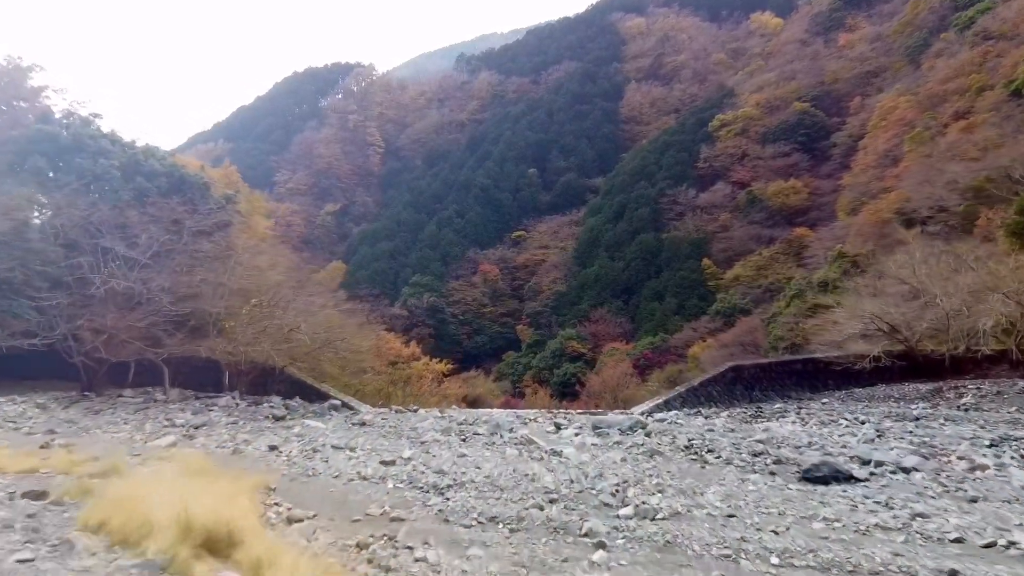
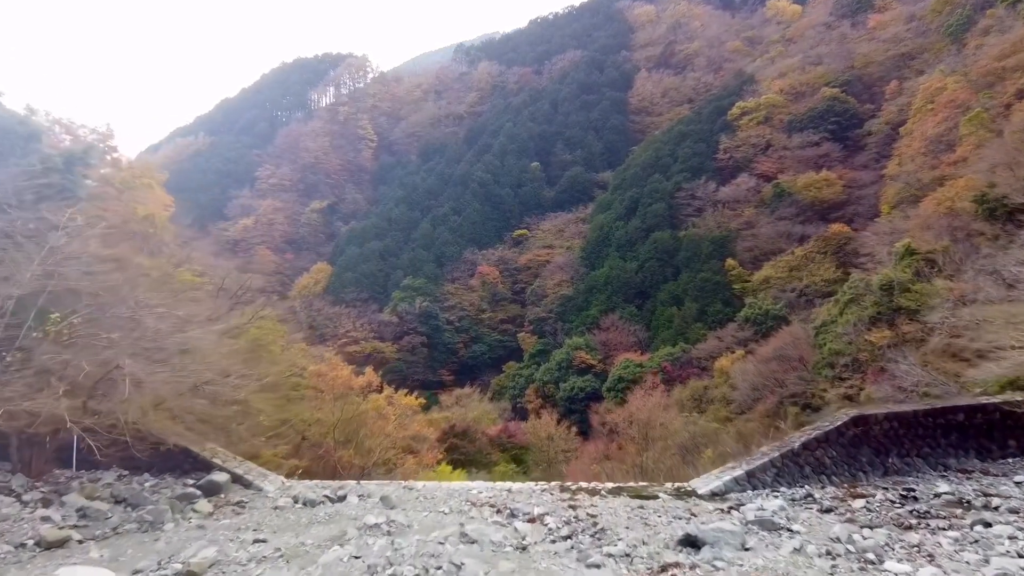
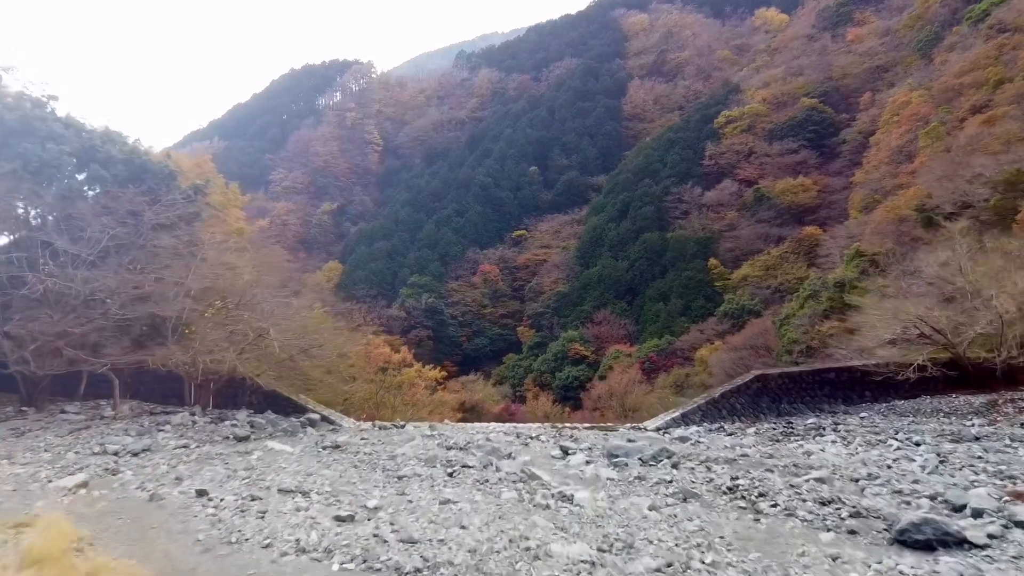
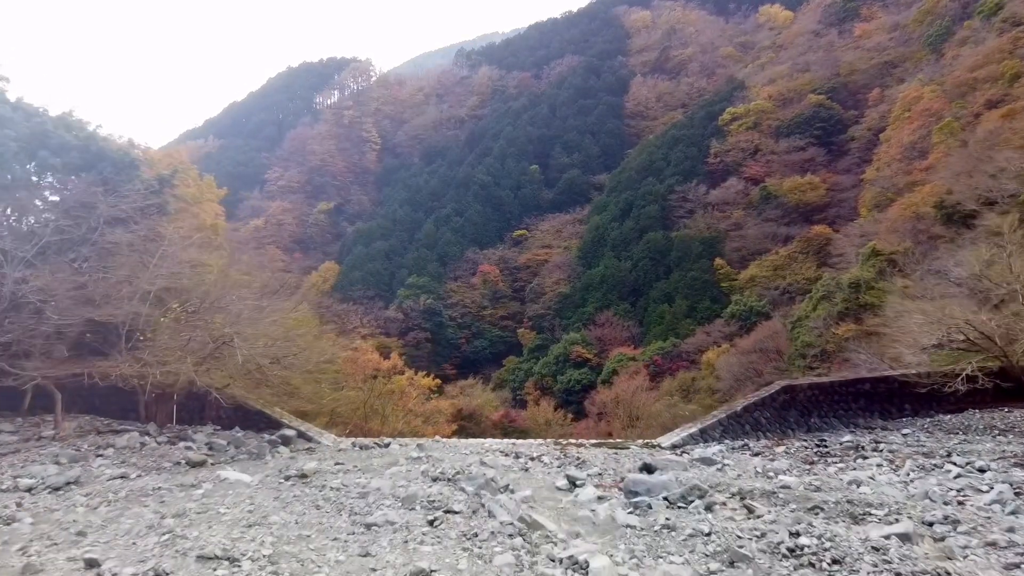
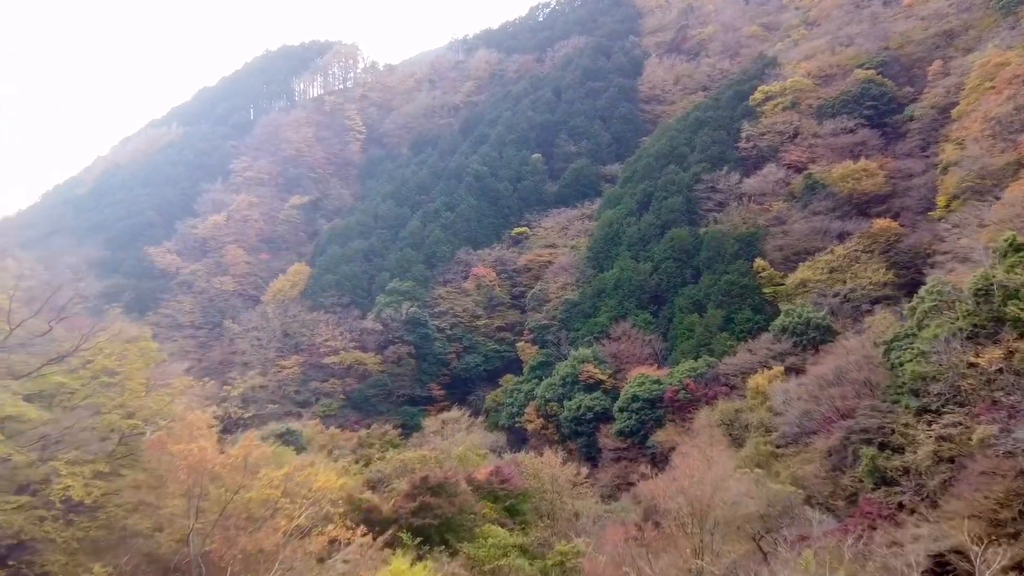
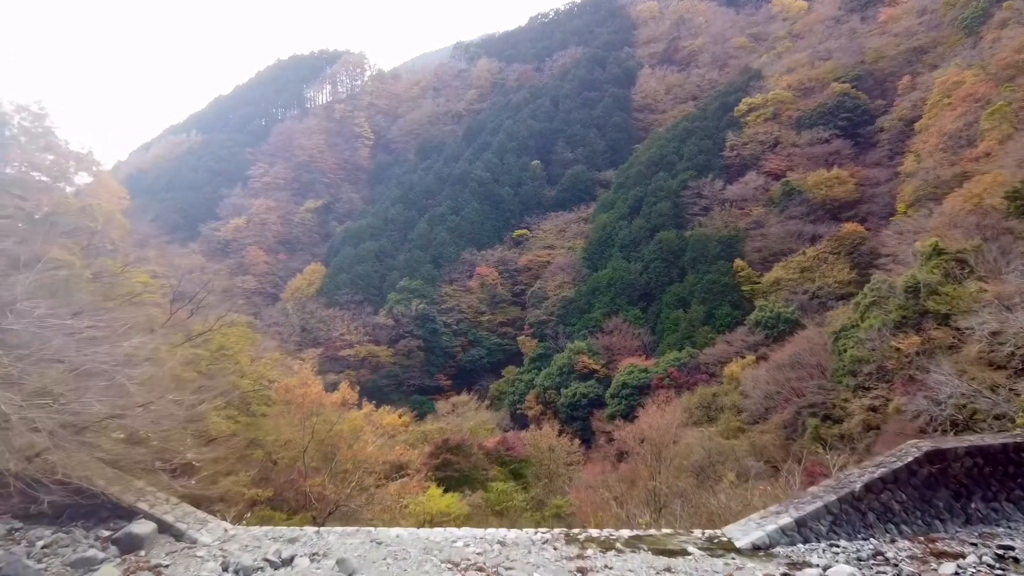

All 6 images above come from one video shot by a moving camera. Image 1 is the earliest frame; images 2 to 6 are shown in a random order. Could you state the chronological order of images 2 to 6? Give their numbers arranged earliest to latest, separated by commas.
3, 4, 2, 6, 5
